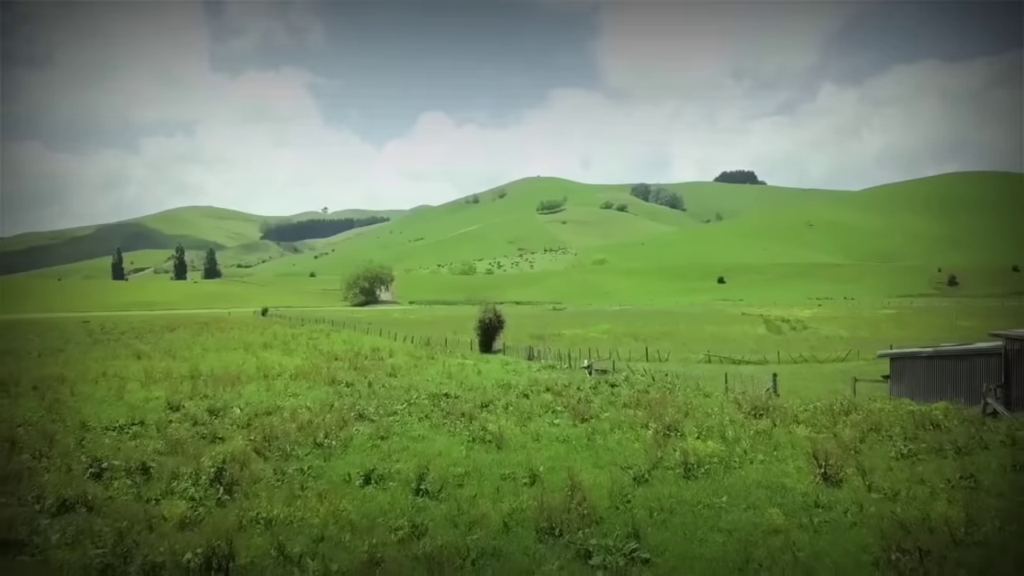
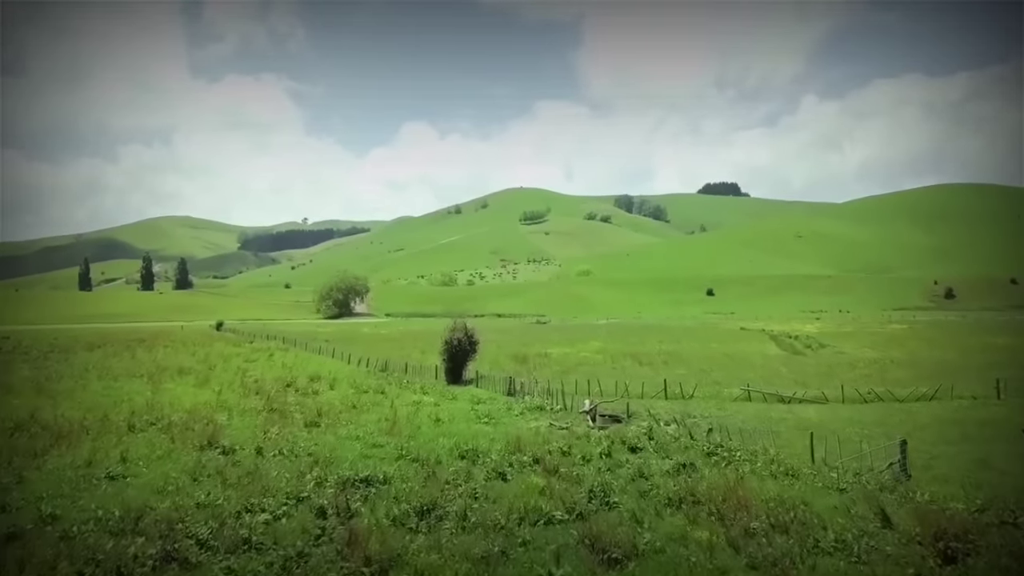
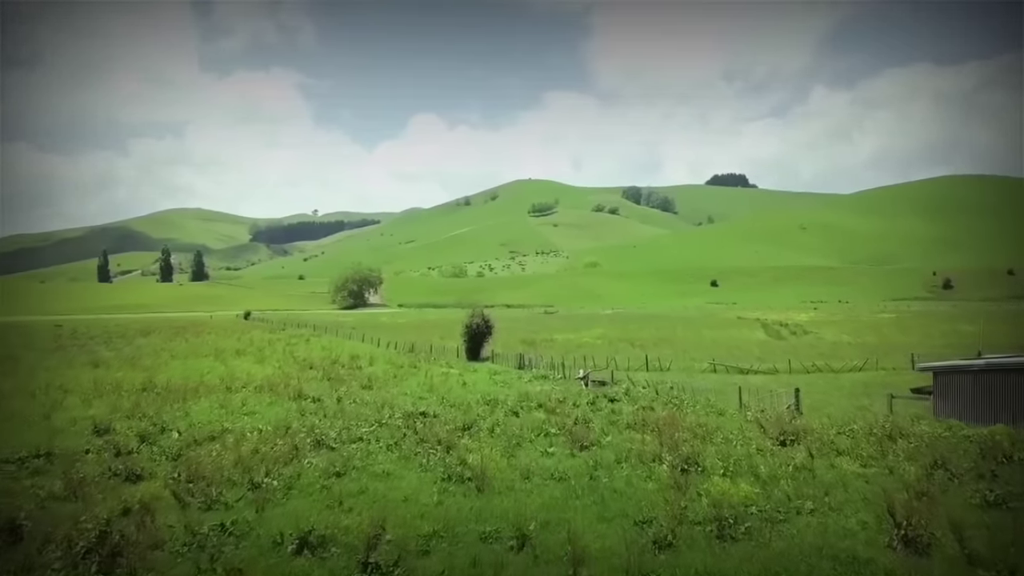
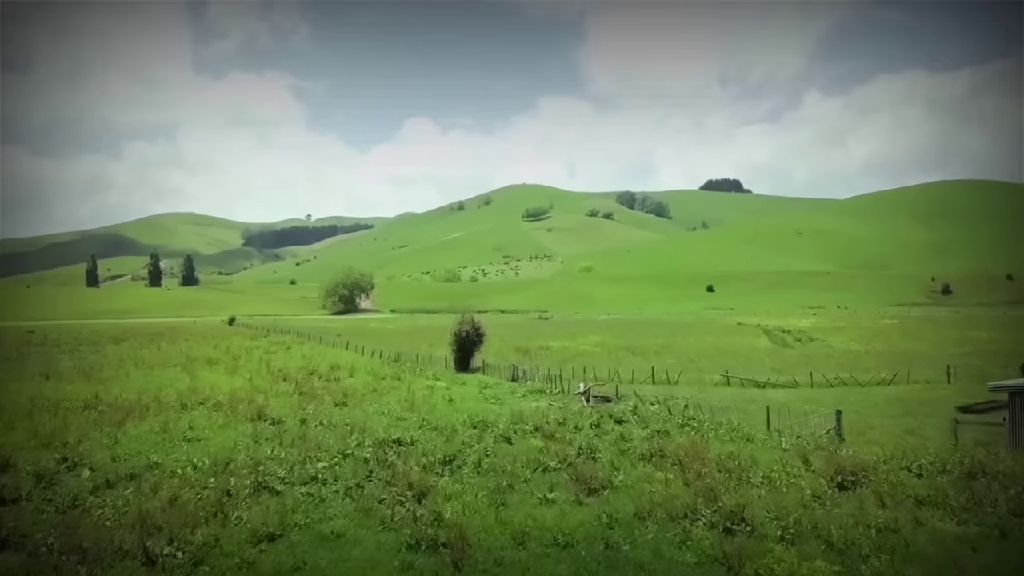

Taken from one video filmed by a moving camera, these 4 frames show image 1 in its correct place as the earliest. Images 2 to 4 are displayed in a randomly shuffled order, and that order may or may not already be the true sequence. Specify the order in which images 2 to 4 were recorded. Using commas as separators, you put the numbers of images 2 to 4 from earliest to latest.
3, 4, 2
